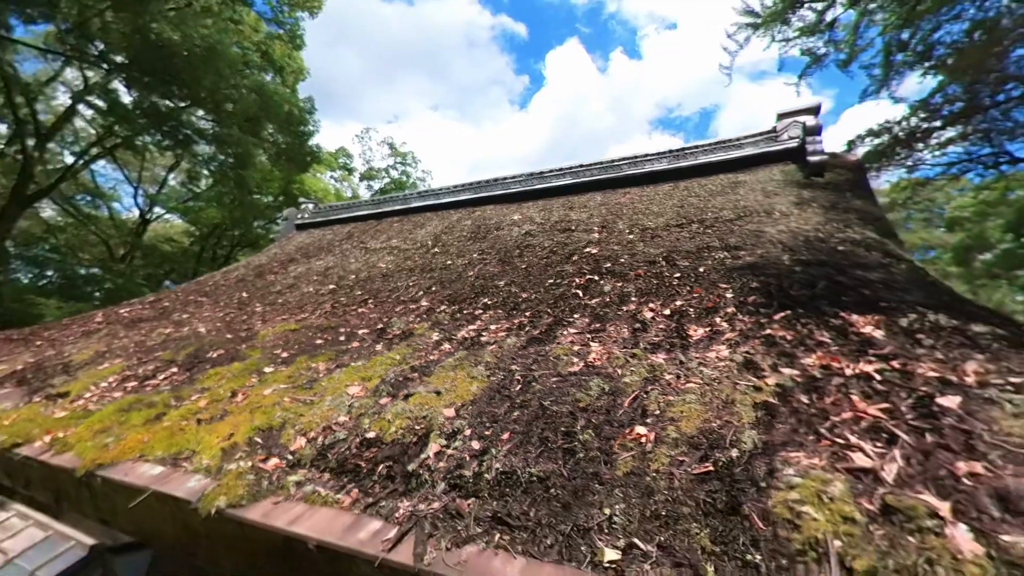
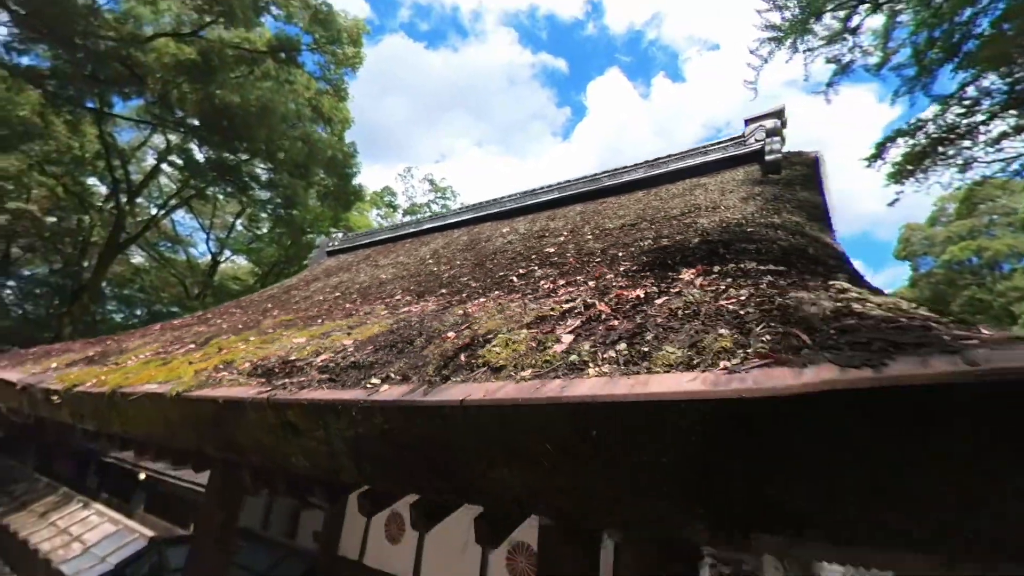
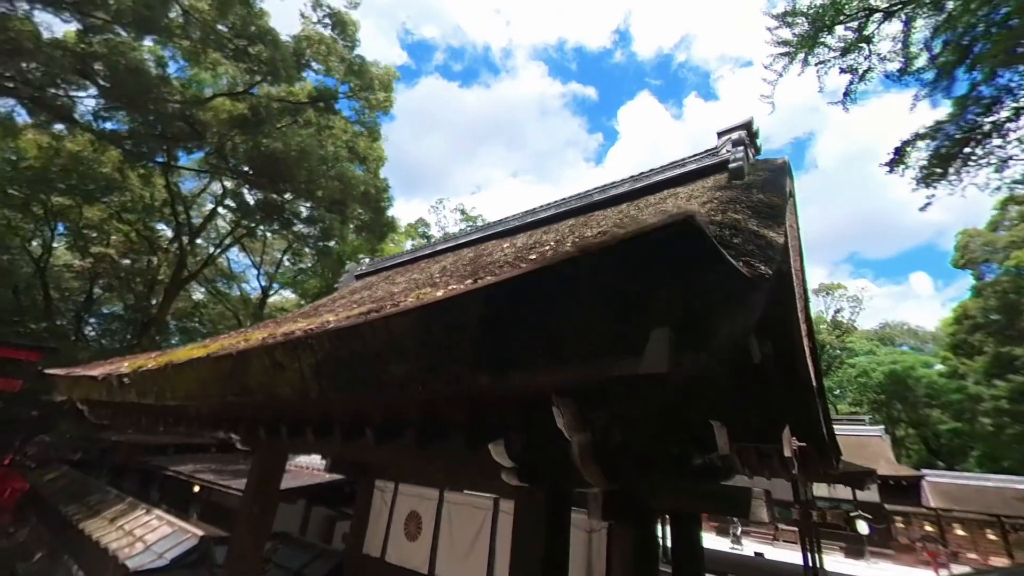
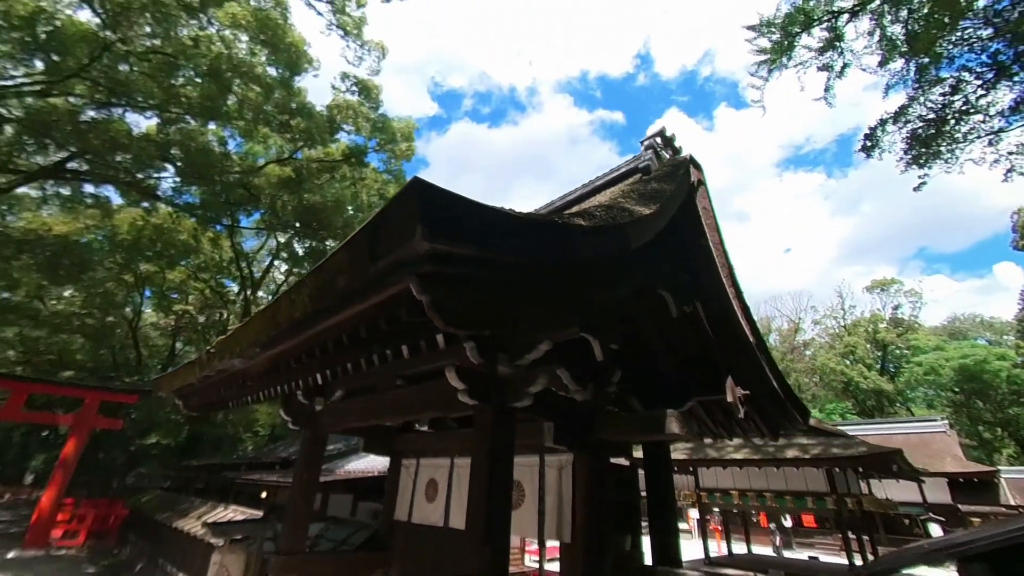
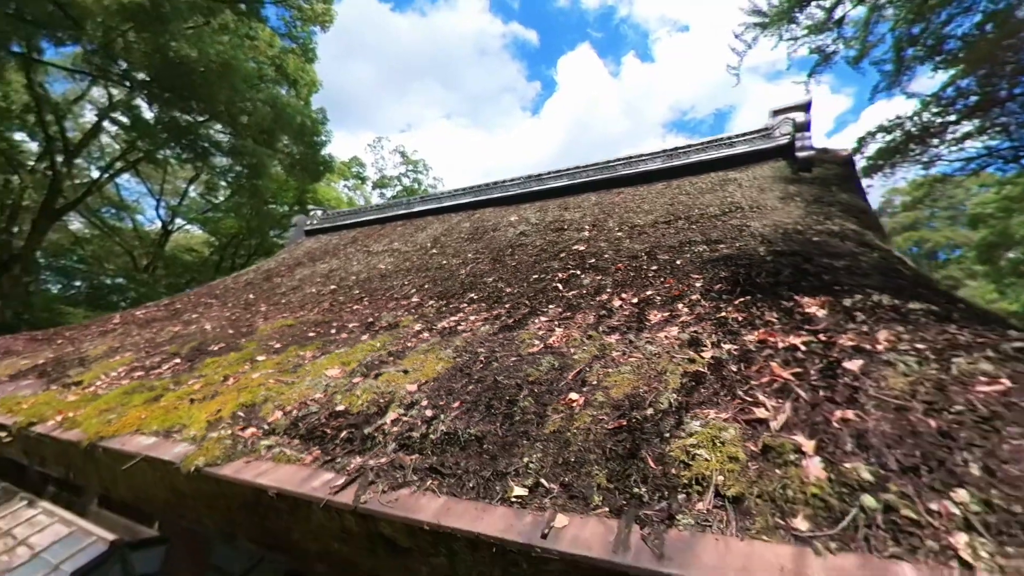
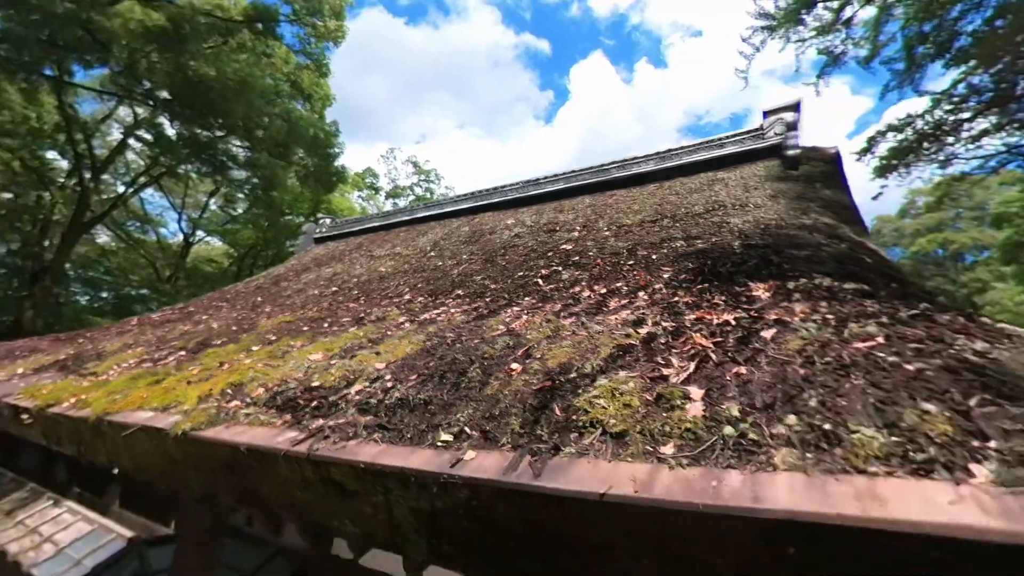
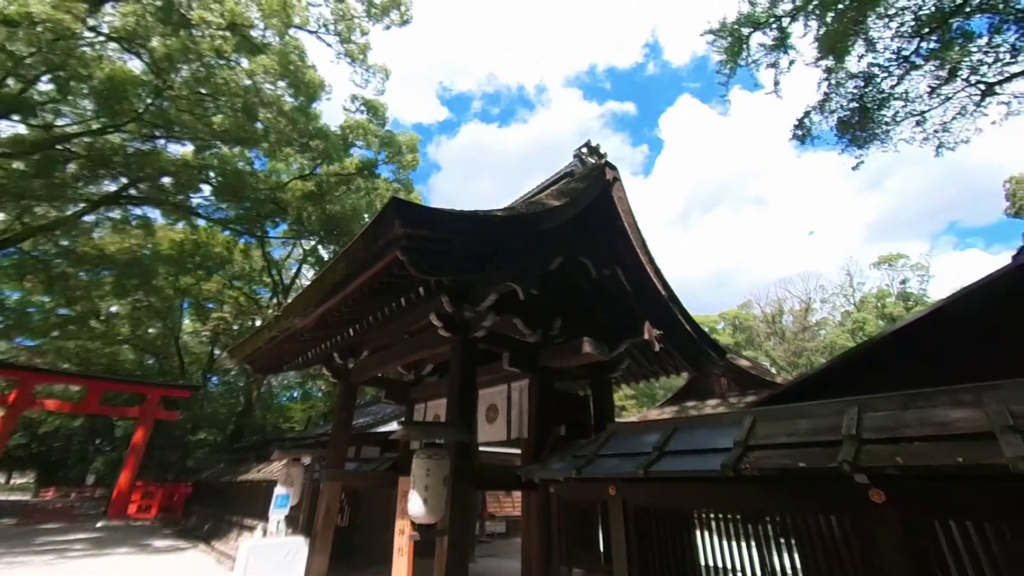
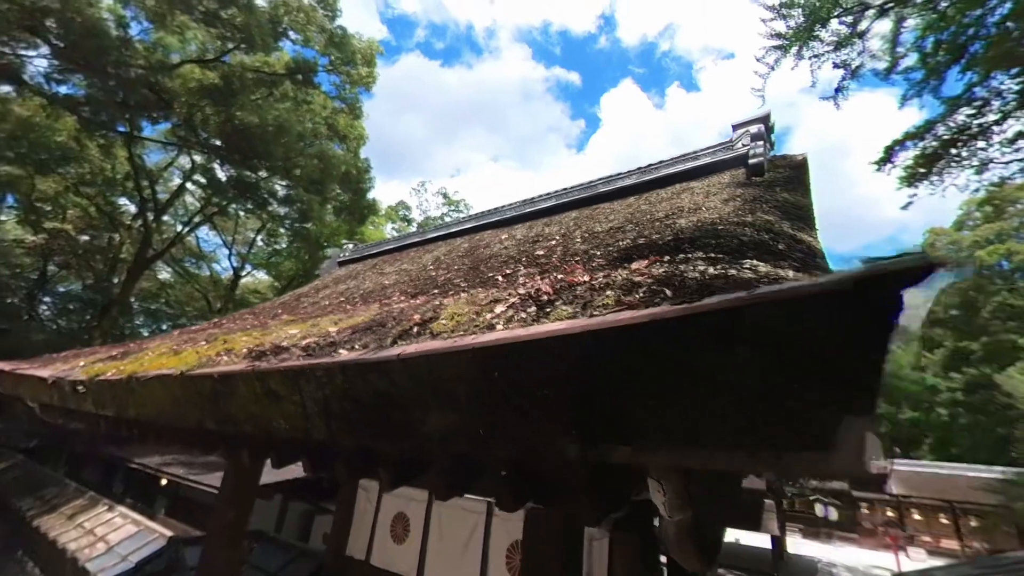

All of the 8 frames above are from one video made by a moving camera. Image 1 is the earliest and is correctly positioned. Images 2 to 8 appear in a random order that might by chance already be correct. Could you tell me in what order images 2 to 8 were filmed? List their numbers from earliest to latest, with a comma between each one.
5, 6, 2, 8, 3, 4, 7
